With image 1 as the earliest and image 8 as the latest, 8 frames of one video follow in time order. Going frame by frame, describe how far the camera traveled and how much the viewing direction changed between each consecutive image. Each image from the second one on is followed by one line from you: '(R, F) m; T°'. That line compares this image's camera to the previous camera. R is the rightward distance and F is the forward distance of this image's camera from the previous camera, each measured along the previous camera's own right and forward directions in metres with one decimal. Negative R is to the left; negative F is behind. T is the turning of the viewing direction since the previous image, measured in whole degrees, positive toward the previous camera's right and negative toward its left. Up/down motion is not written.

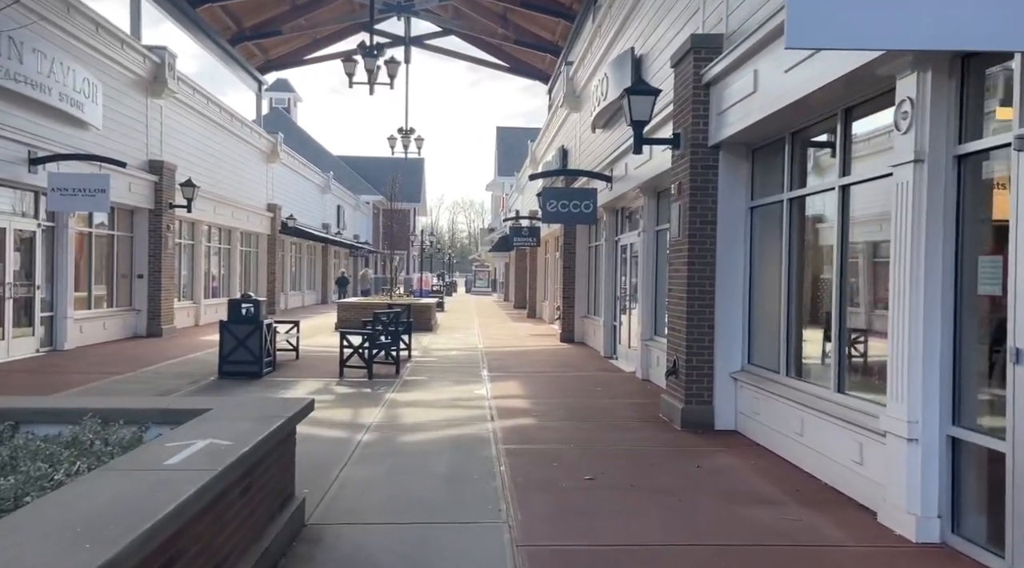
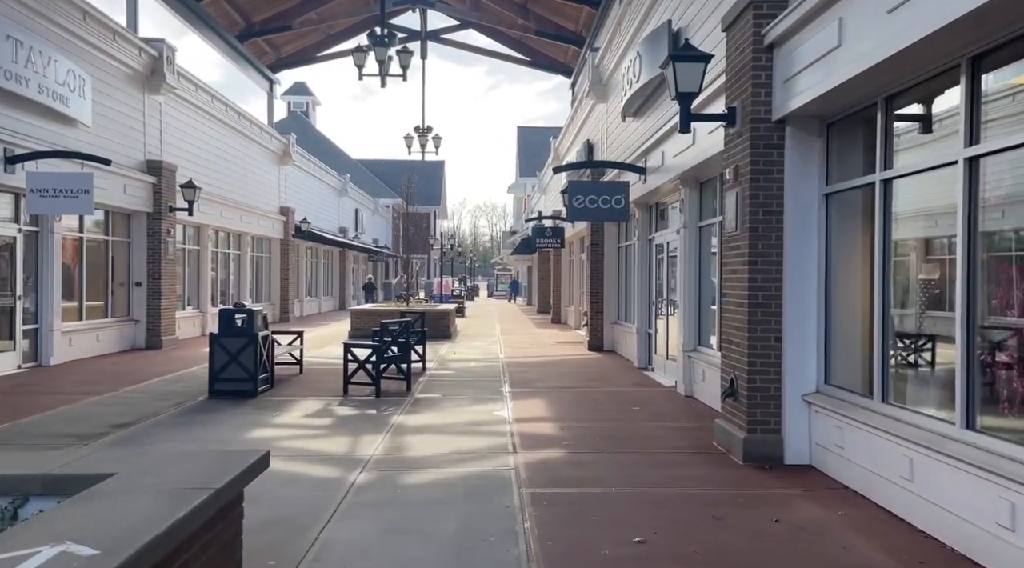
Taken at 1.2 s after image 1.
(0.0, +1.3) m; -2°
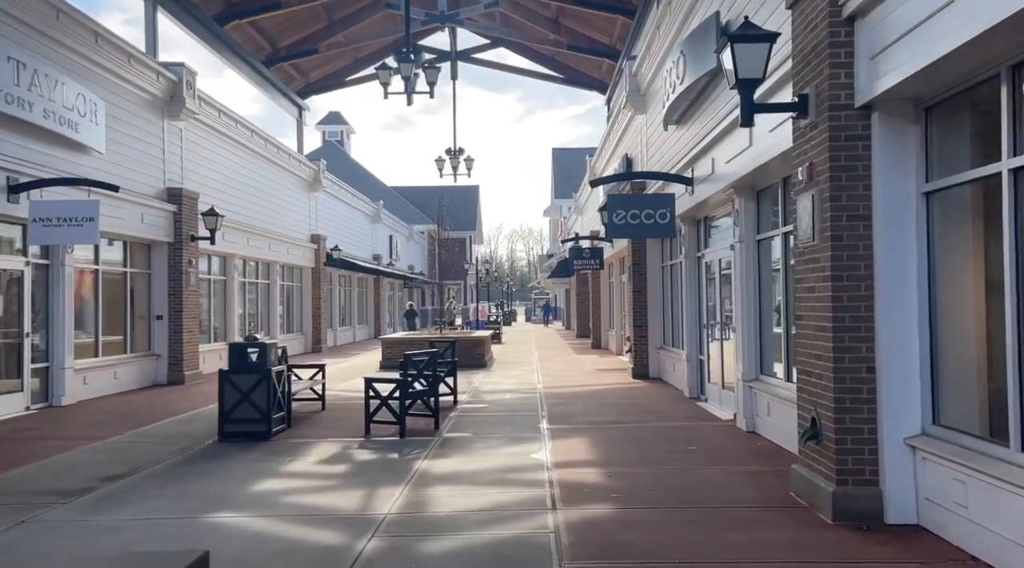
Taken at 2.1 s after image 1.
(0.0, +1.0) m; -3°
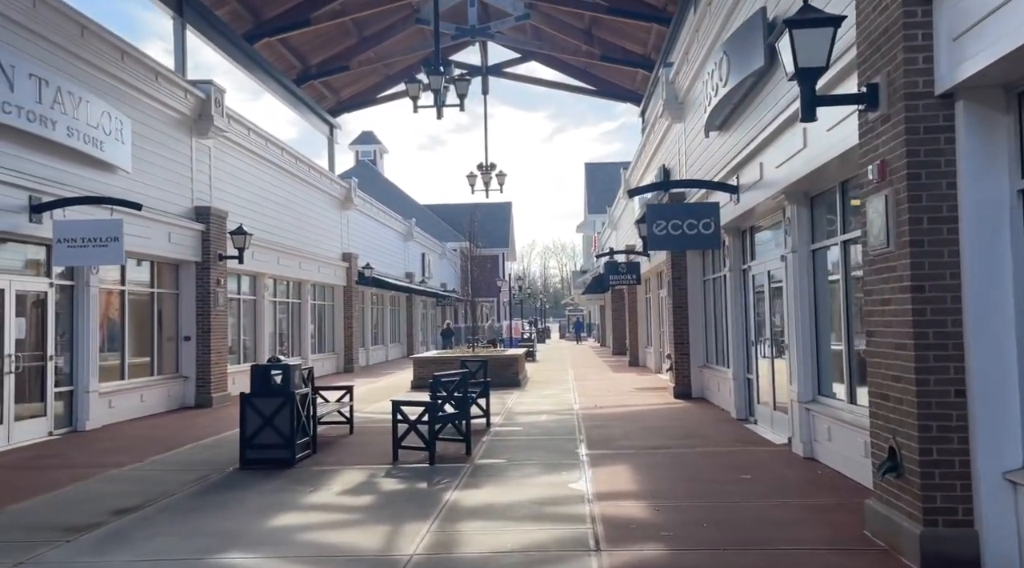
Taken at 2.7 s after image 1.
(0.0, +0.5) m; -2°
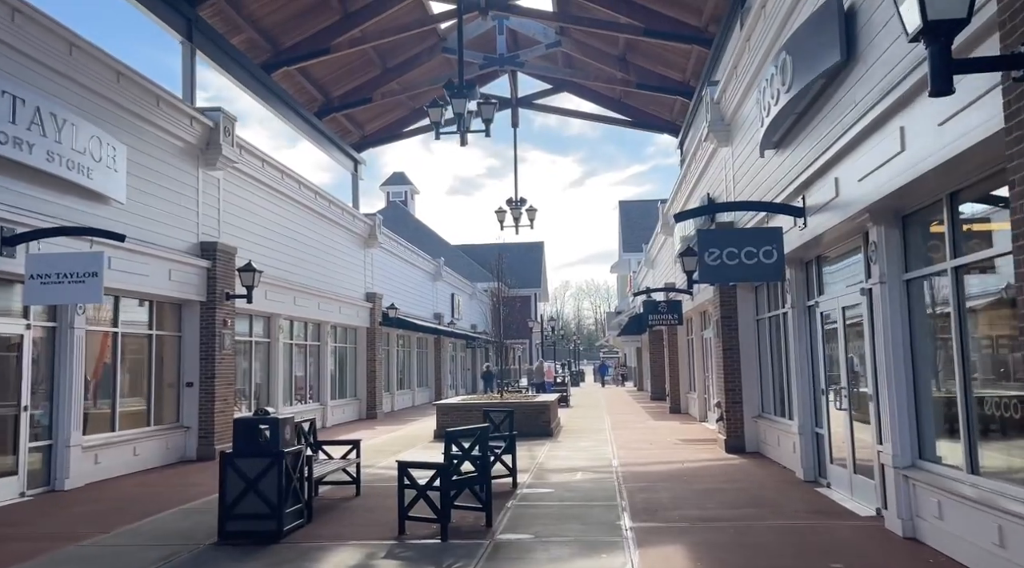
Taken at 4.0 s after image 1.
(+0.1, +1.4) m; -2°
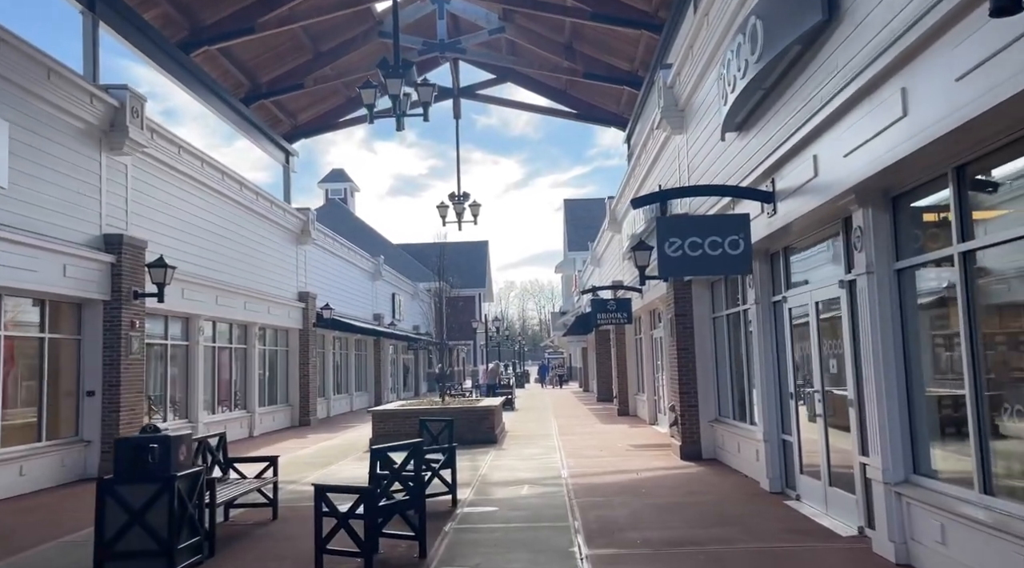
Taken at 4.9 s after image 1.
(+0.1, +1.1) m; +4°
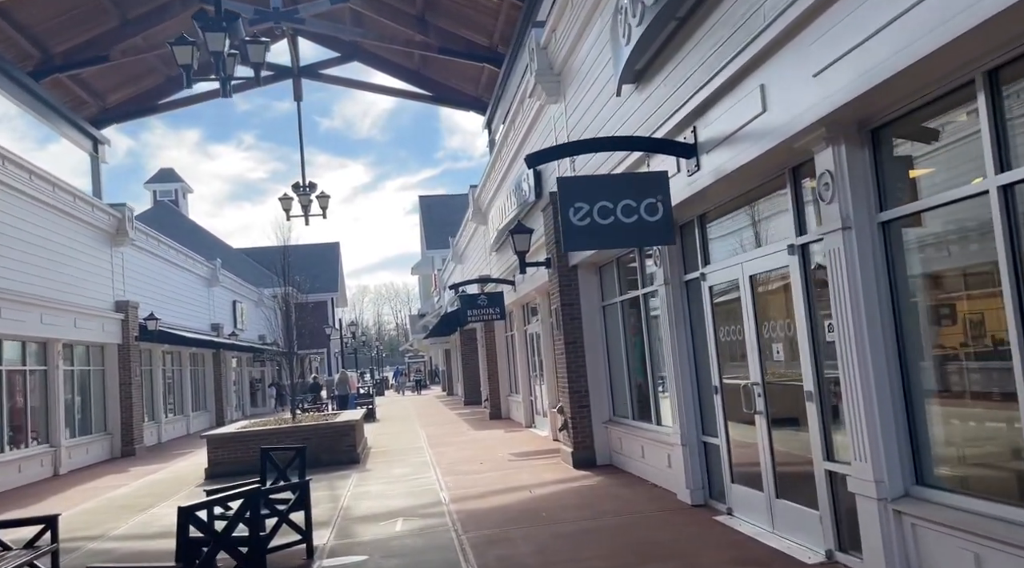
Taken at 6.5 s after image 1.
(-0.1, +1.8) m; +10°
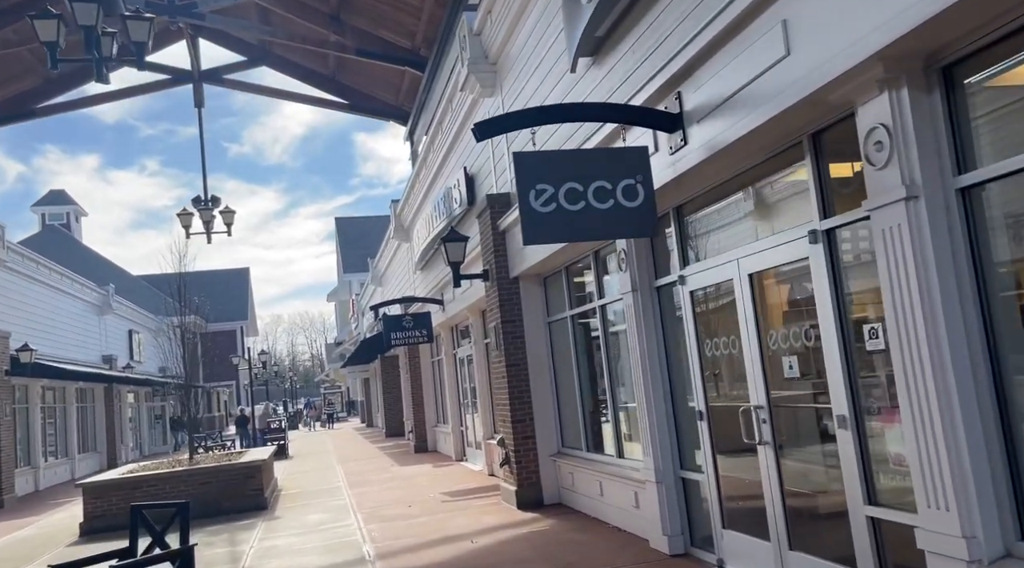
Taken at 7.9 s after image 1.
(-0.2, +1.4) m; +6°
